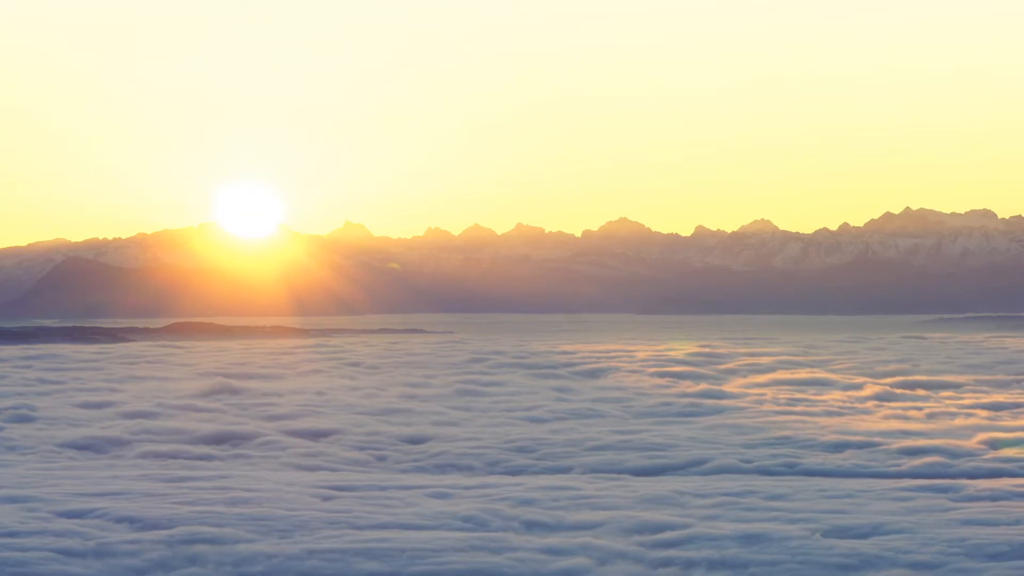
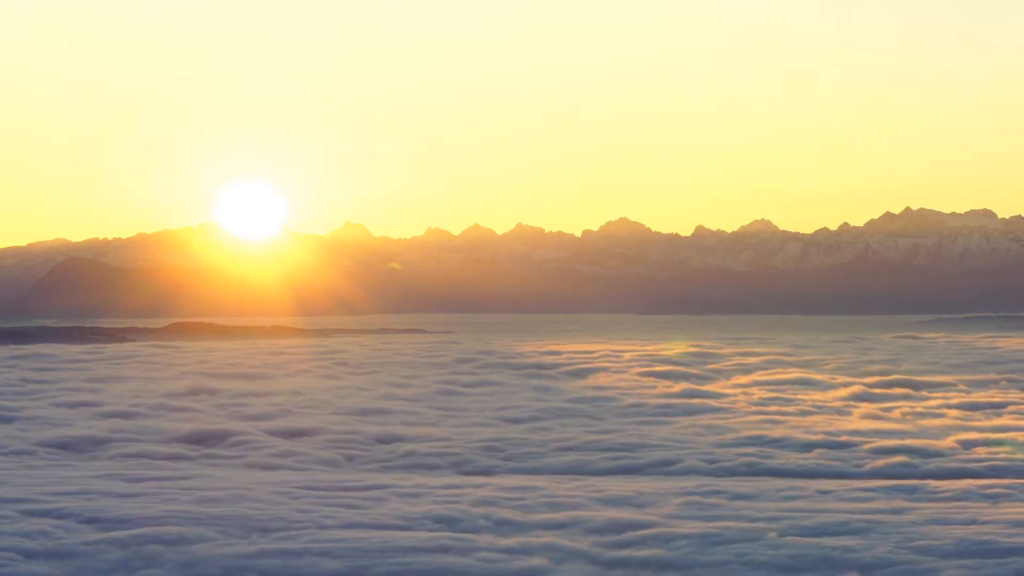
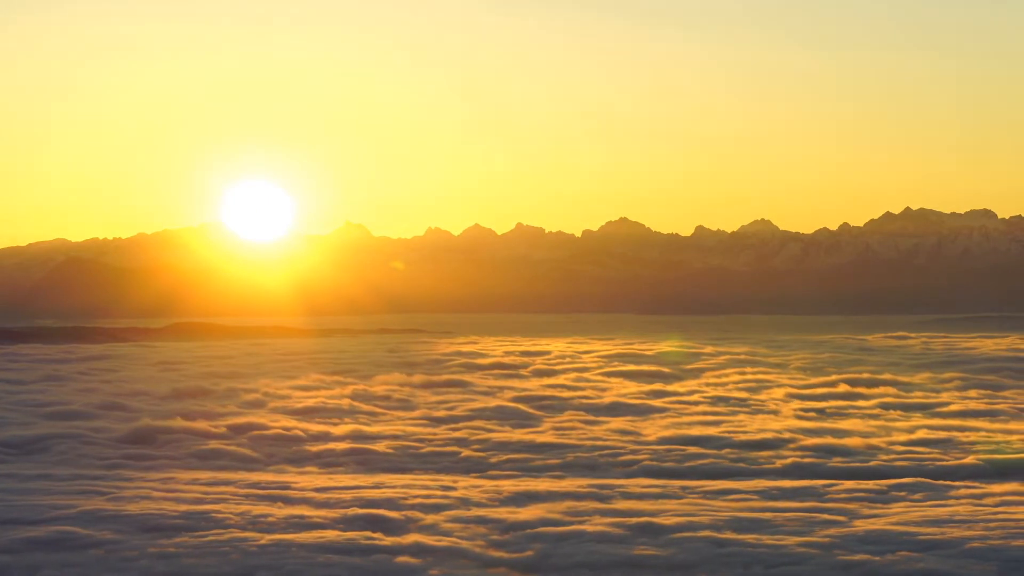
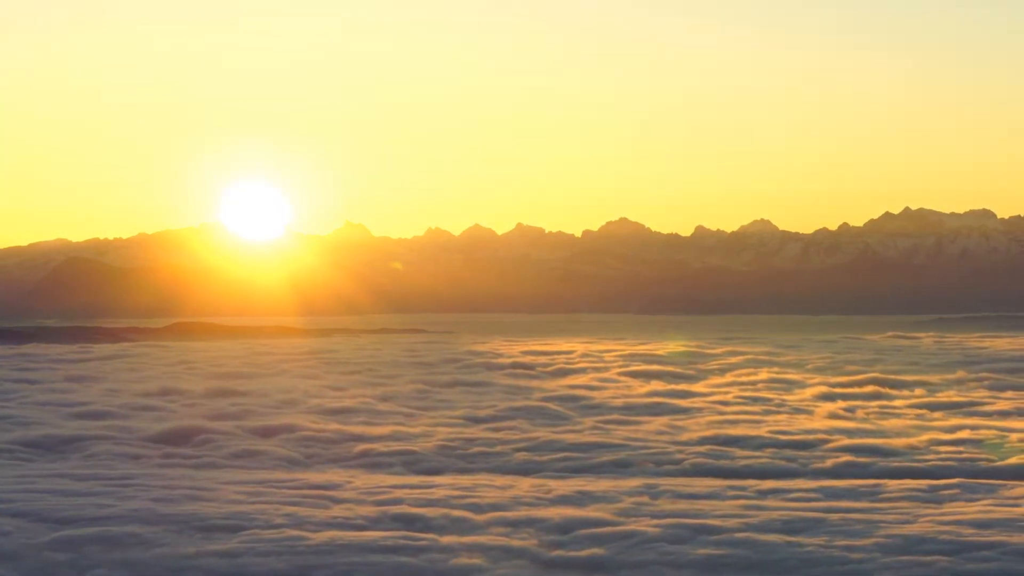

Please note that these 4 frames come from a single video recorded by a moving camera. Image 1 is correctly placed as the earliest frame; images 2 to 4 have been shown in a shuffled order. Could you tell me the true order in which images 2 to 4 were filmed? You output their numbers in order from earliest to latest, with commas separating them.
2, 4, 3
